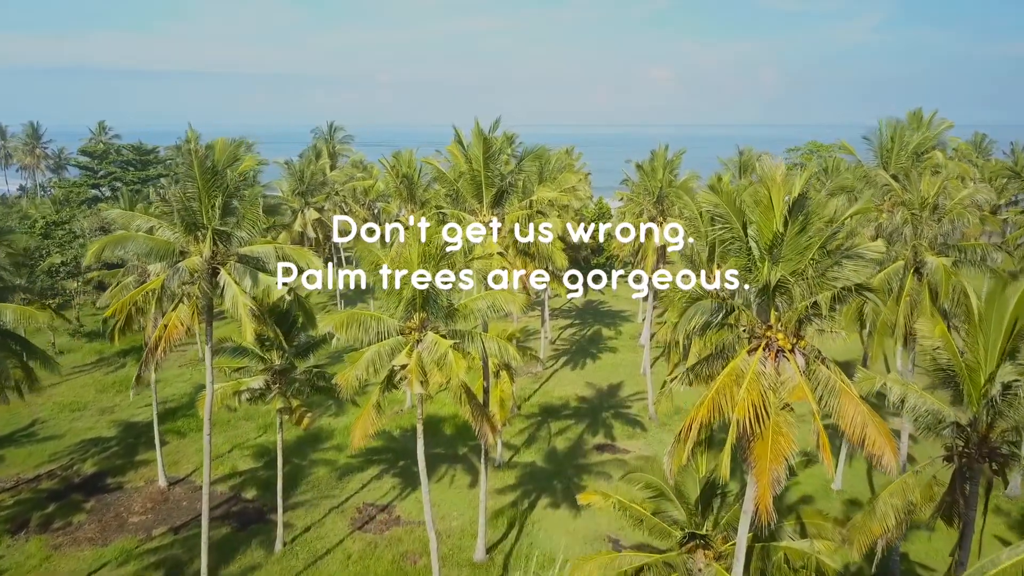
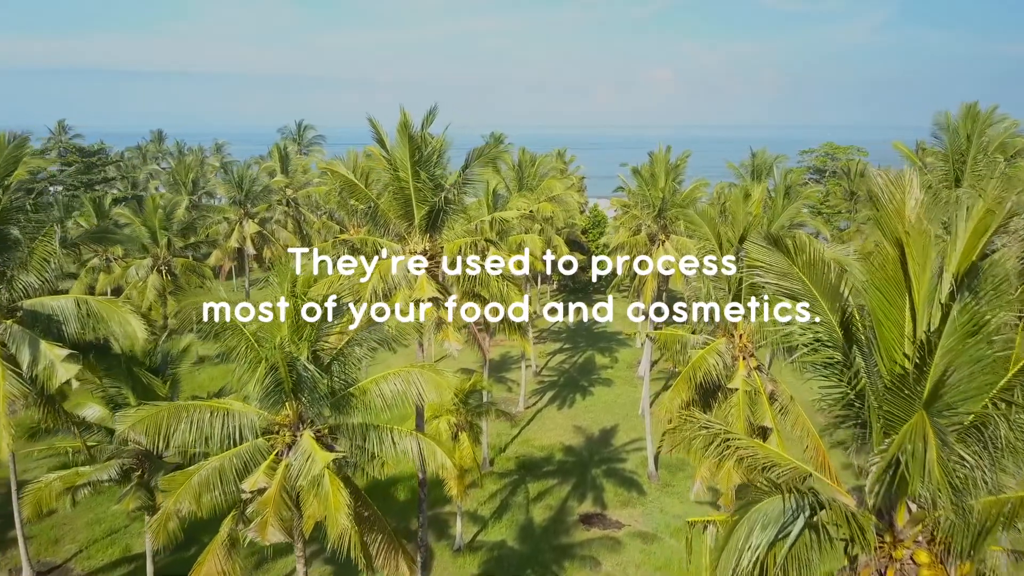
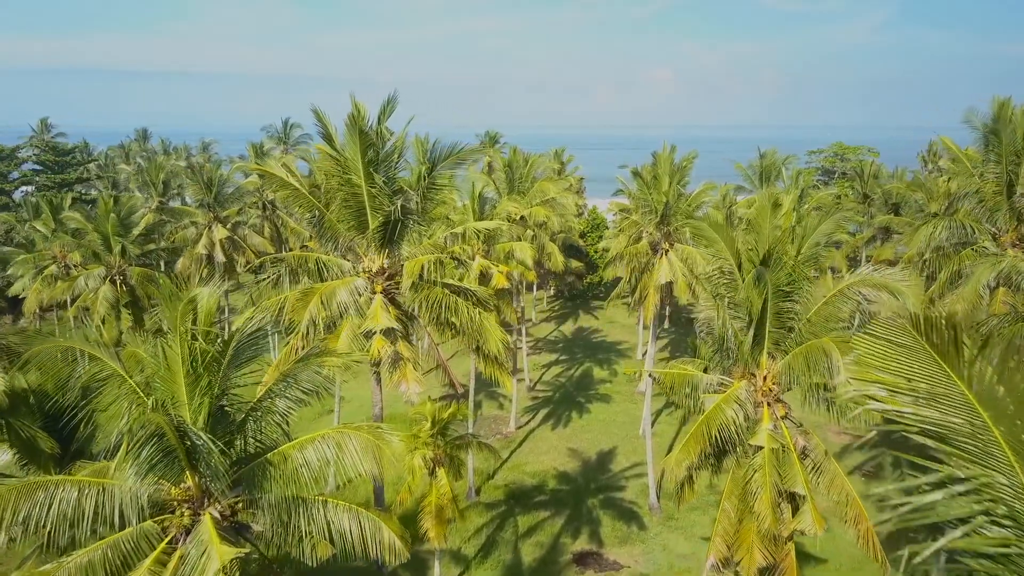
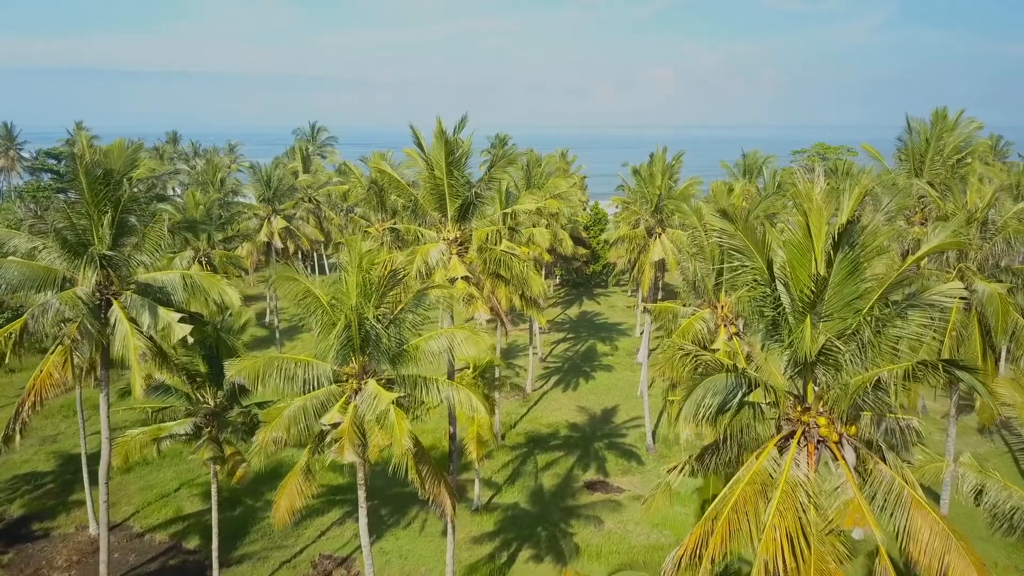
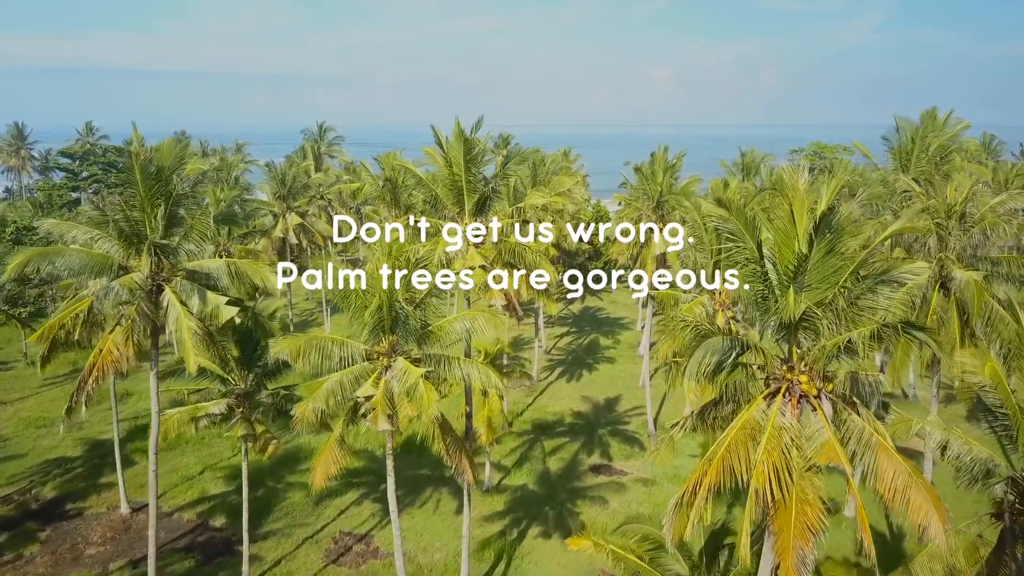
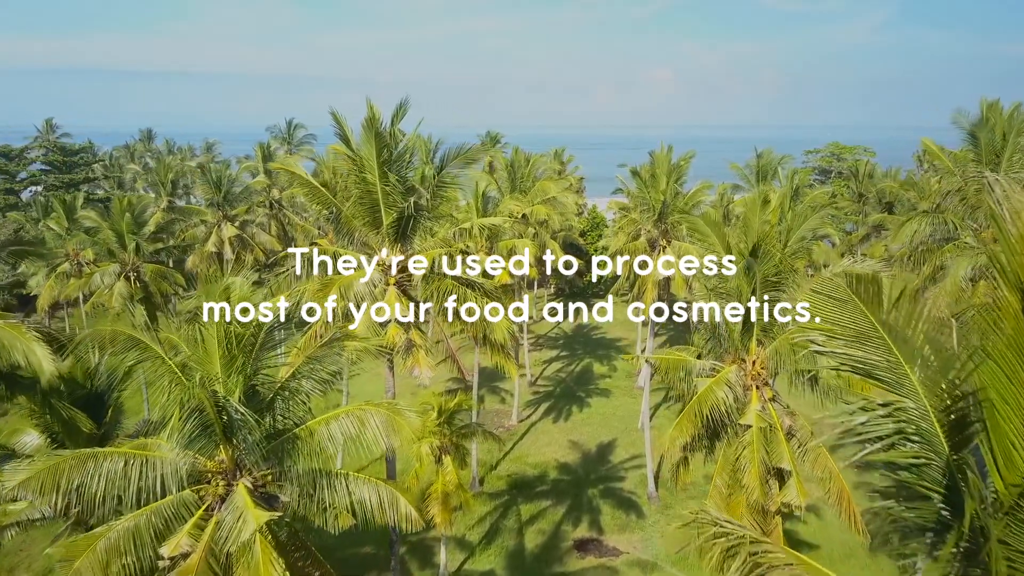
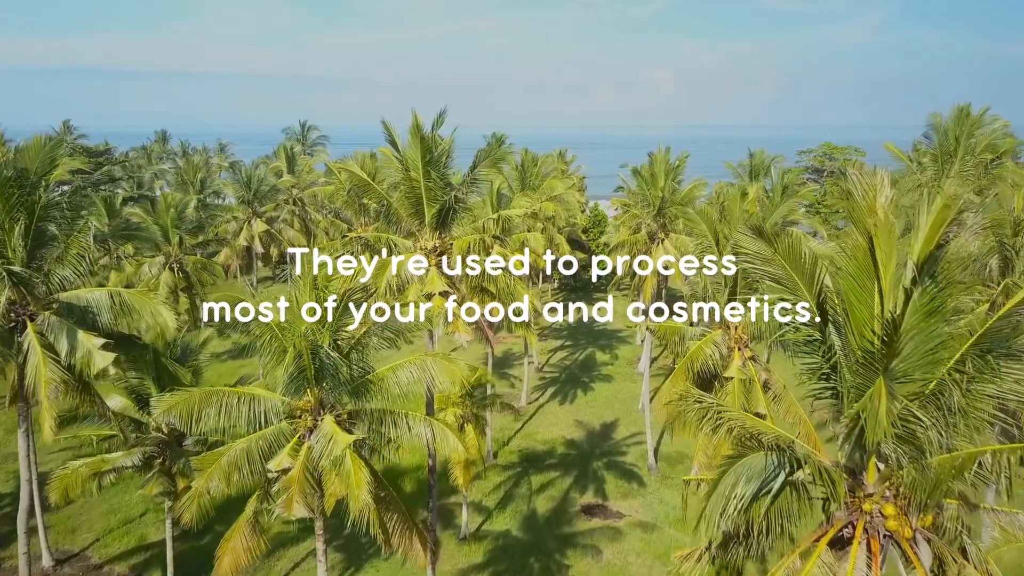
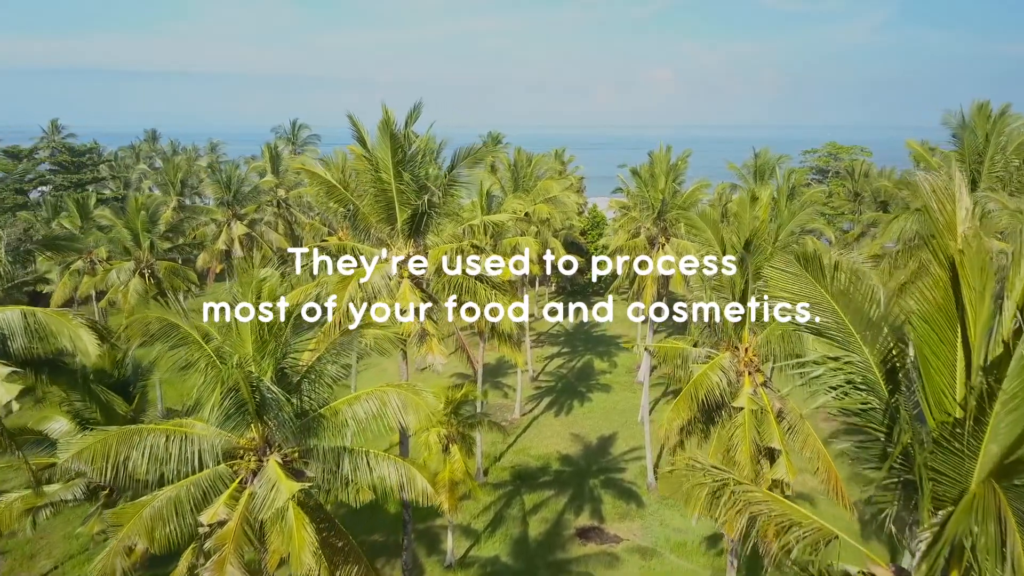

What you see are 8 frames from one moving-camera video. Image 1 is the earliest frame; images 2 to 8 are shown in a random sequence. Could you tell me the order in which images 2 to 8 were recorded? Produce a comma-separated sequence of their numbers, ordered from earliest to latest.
5, 4, 7, 2, 8, 6, 3
